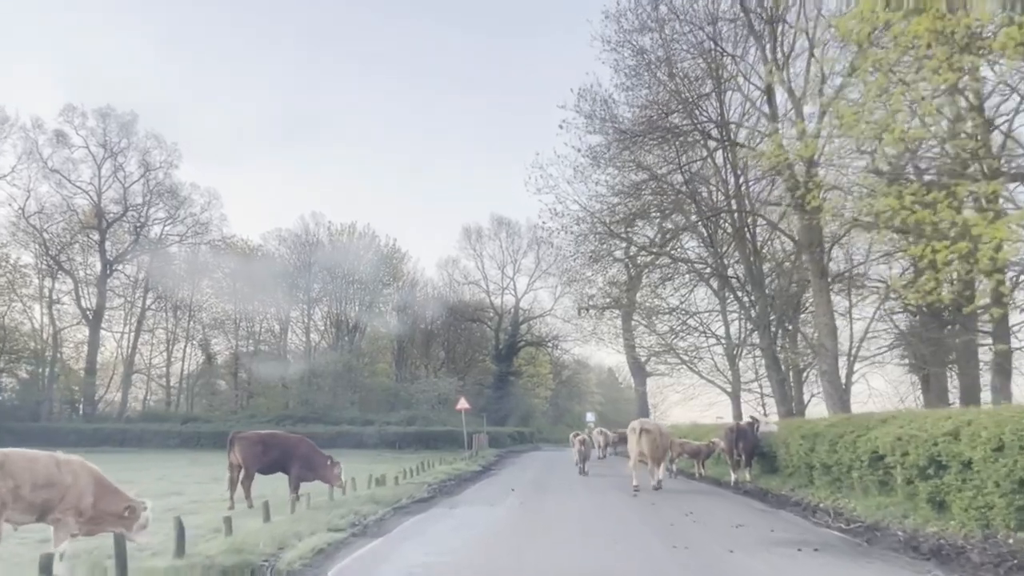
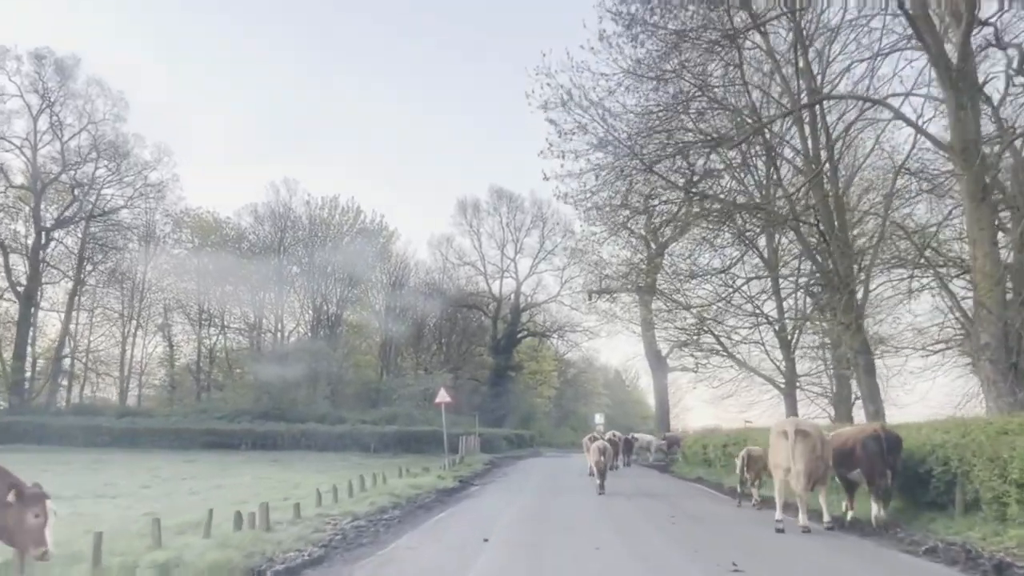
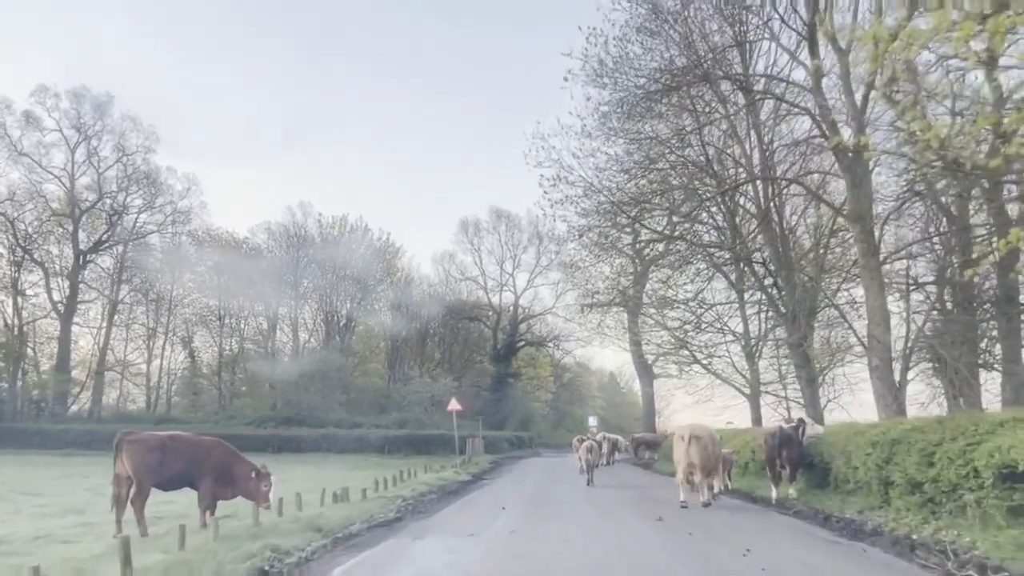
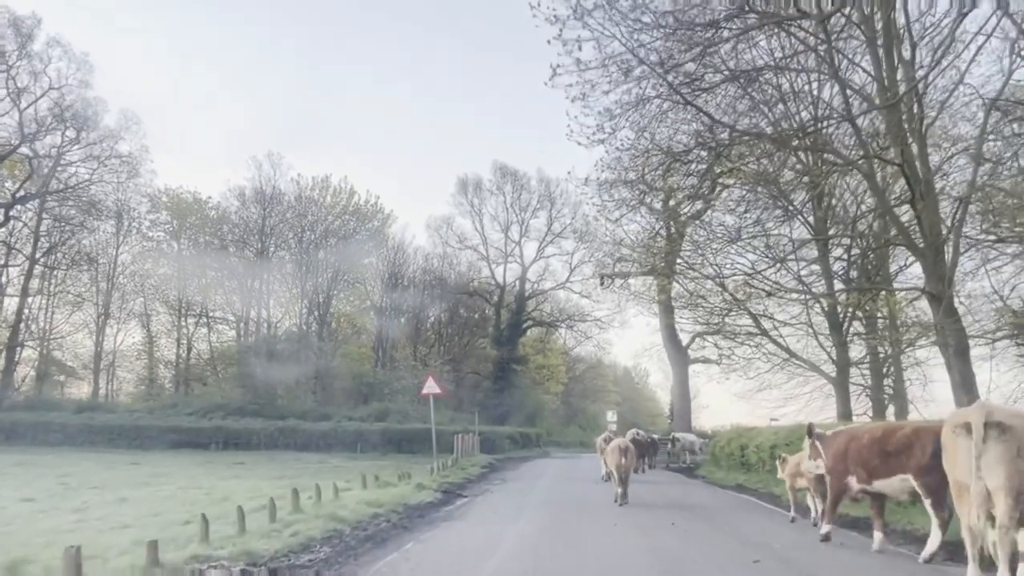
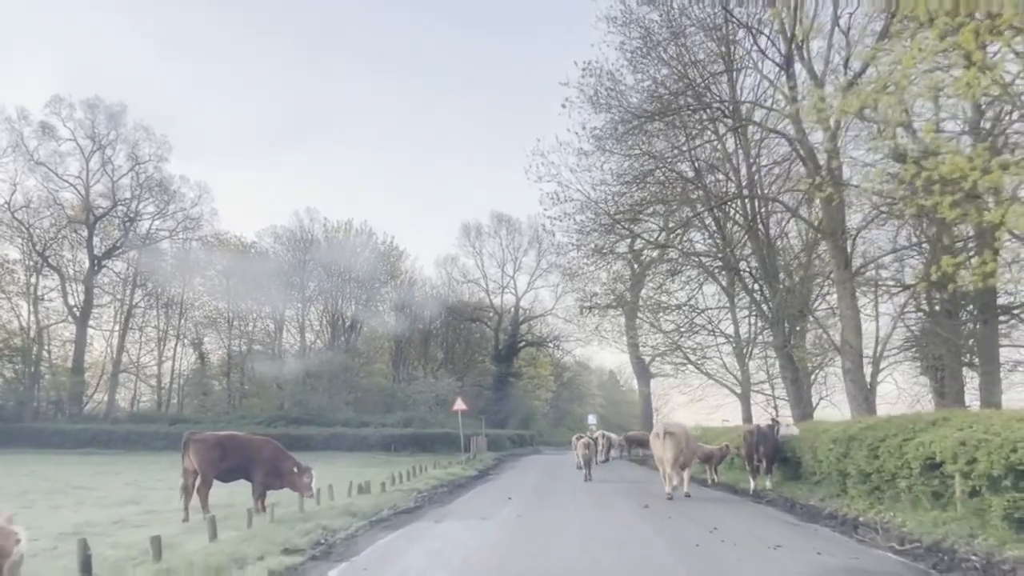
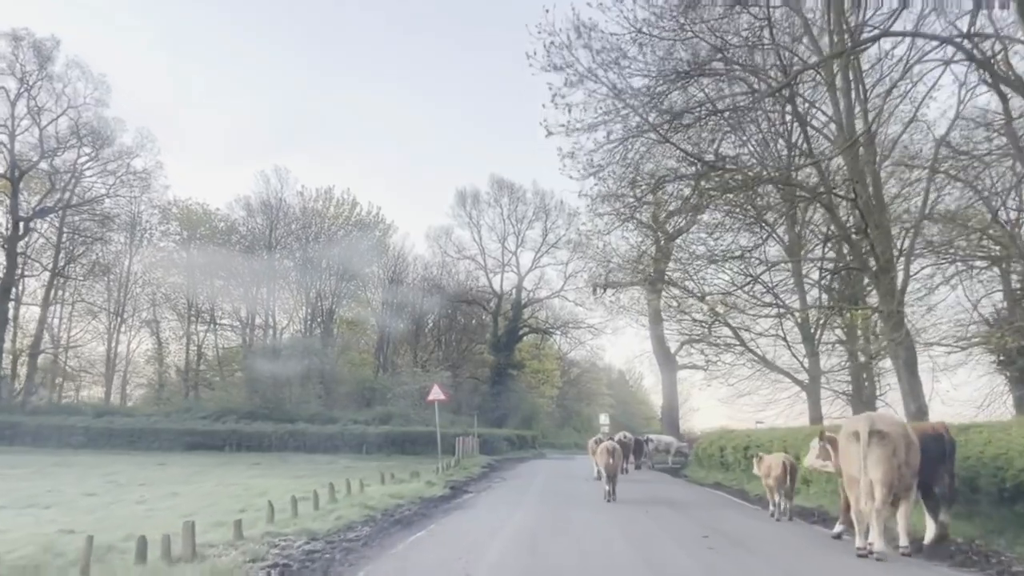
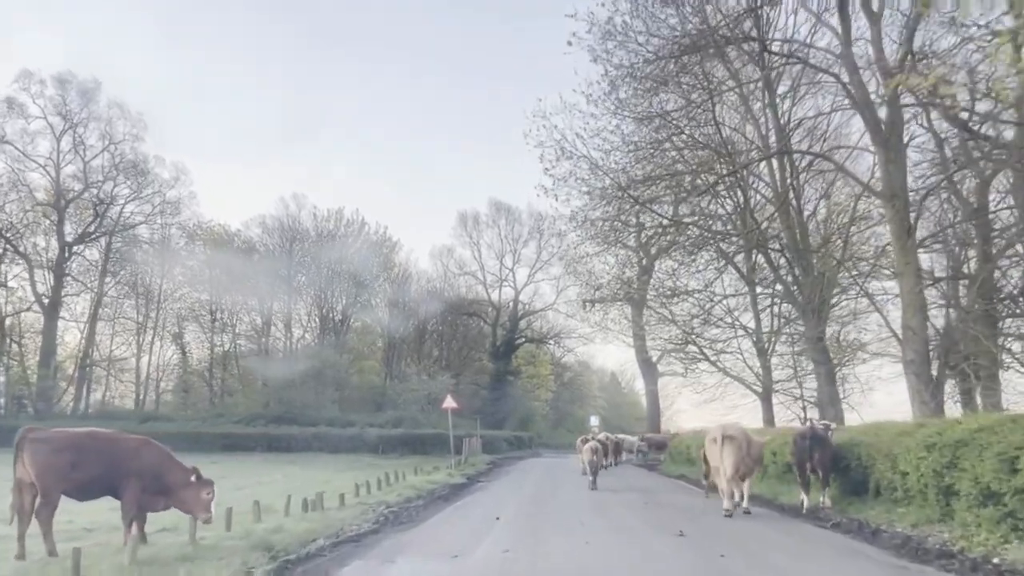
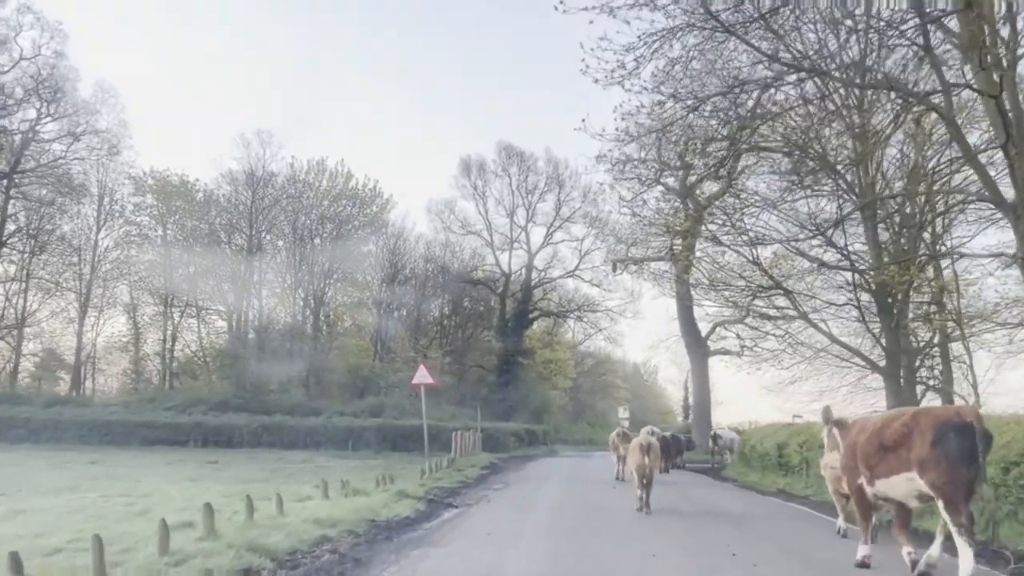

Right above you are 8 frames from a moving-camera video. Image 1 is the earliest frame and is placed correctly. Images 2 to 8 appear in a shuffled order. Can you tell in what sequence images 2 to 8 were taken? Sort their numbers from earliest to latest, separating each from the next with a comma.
5, 3, 7, 2, 6, 4, 8
